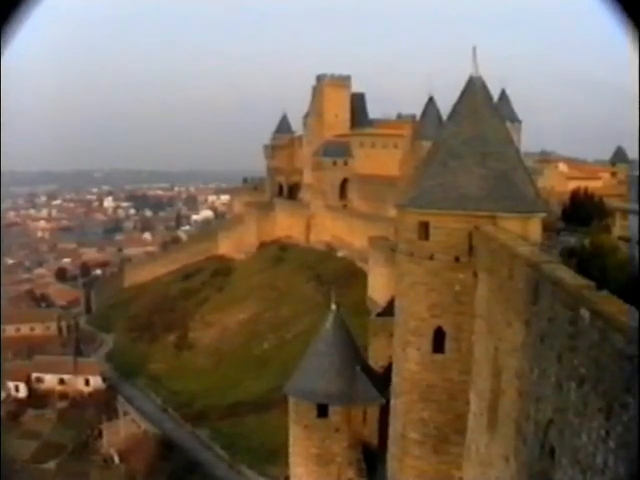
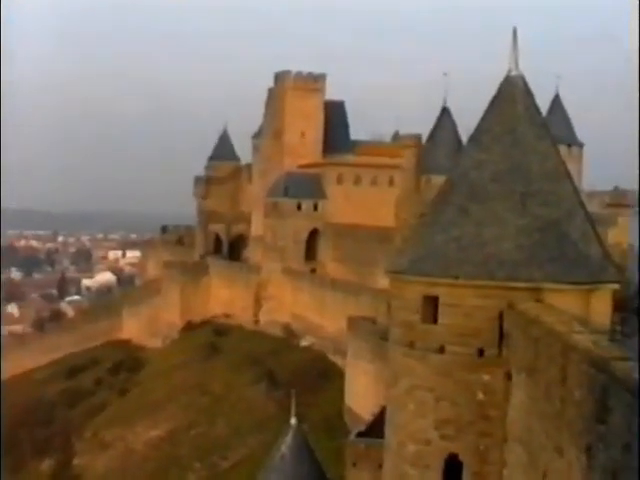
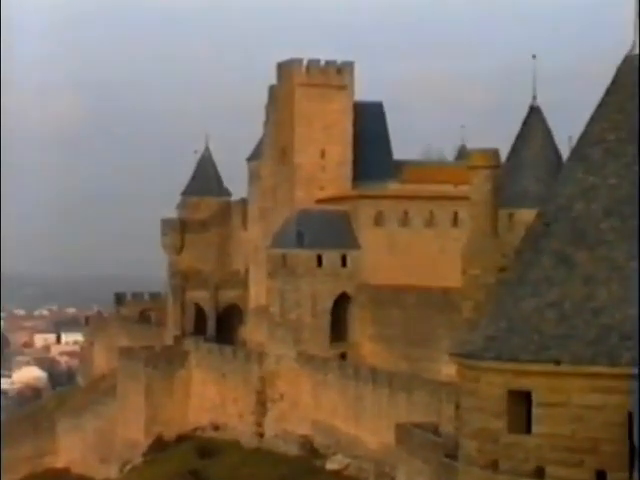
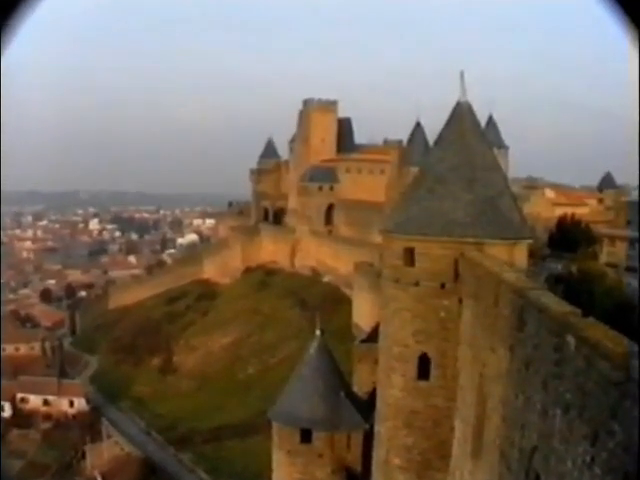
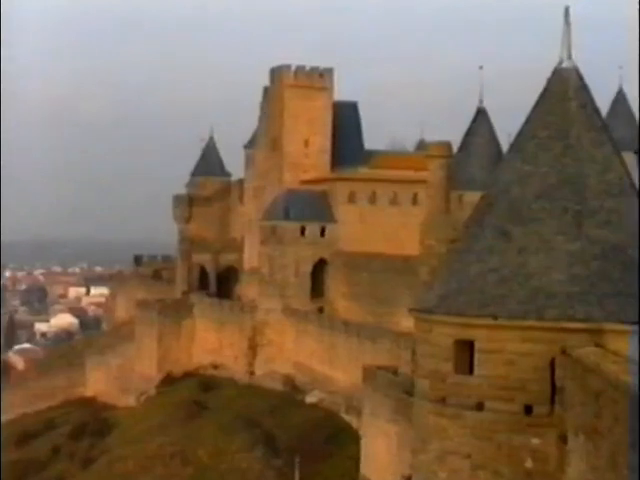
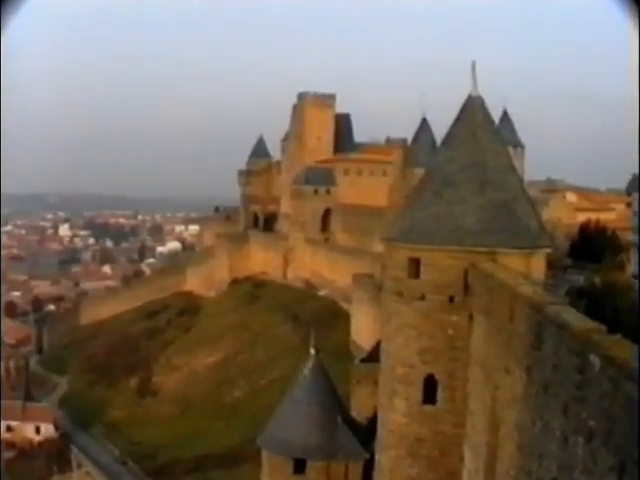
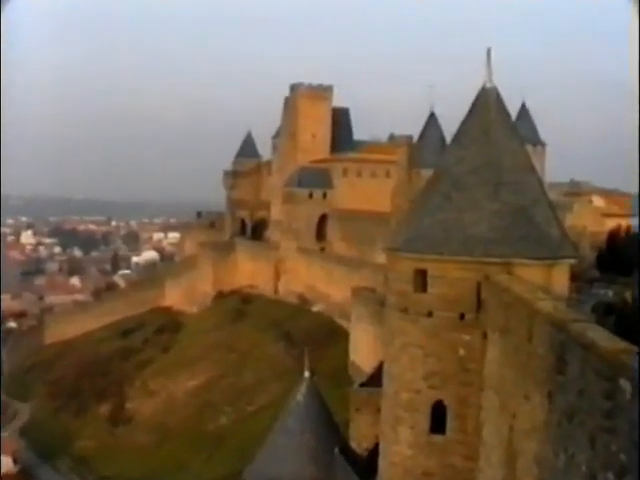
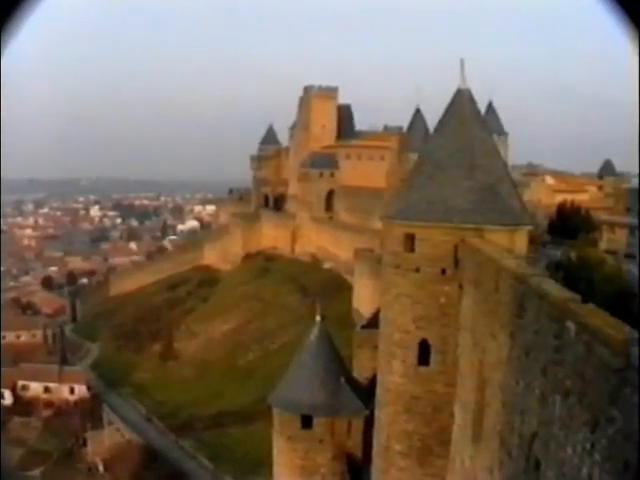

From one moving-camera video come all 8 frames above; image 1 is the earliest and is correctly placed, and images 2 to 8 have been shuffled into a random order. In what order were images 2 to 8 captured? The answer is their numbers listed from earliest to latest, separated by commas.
8, 4, 6, 7, 2, 5, 3
